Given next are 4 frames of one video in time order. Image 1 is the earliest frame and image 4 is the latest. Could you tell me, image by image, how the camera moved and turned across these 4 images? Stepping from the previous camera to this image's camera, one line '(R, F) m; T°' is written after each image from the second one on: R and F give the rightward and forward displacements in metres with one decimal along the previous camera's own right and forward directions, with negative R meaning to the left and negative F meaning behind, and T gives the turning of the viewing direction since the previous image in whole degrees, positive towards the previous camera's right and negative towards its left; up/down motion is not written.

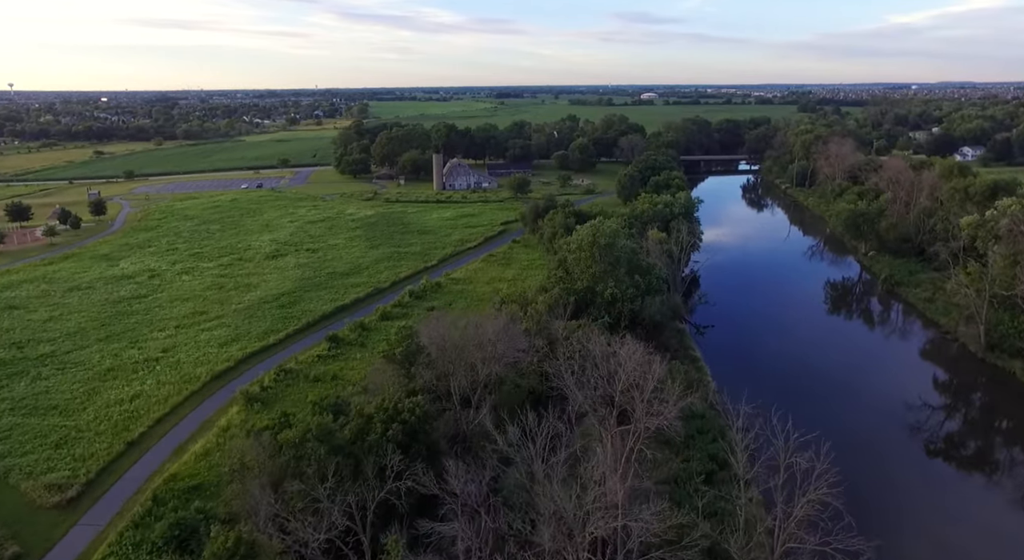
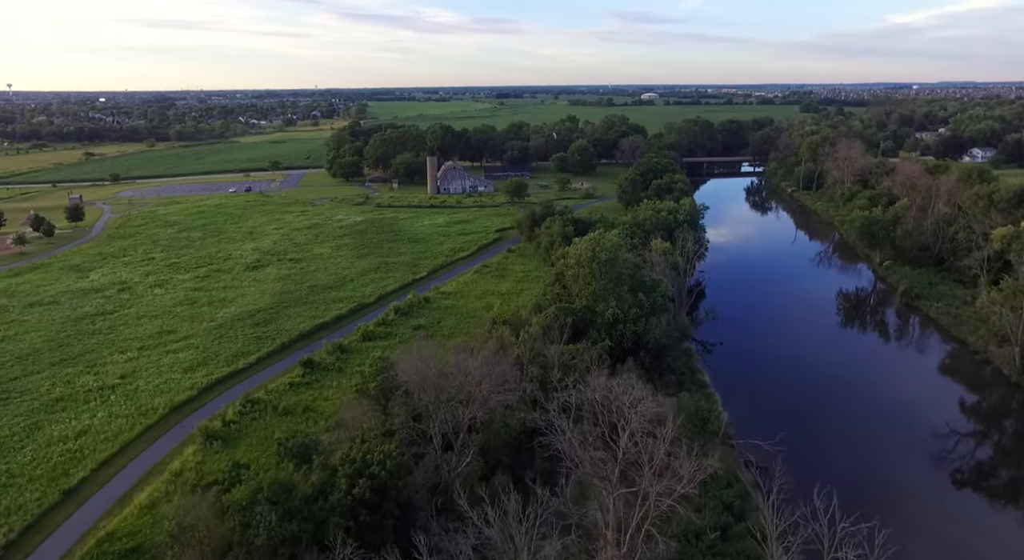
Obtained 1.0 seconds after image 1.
(+0.4, +3.2) m; 0°
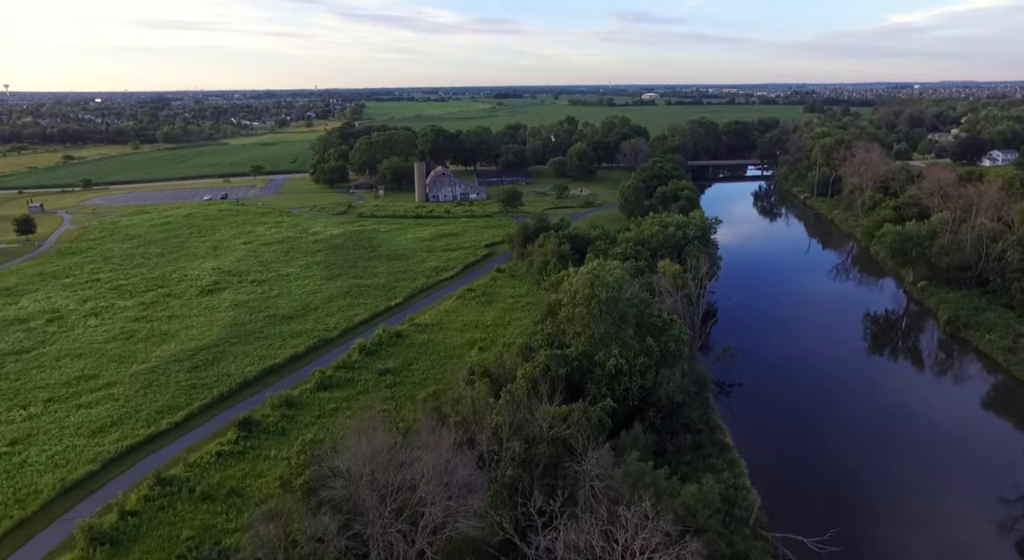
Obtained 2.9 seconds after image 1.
(+0.9, +6.1) m; 0°
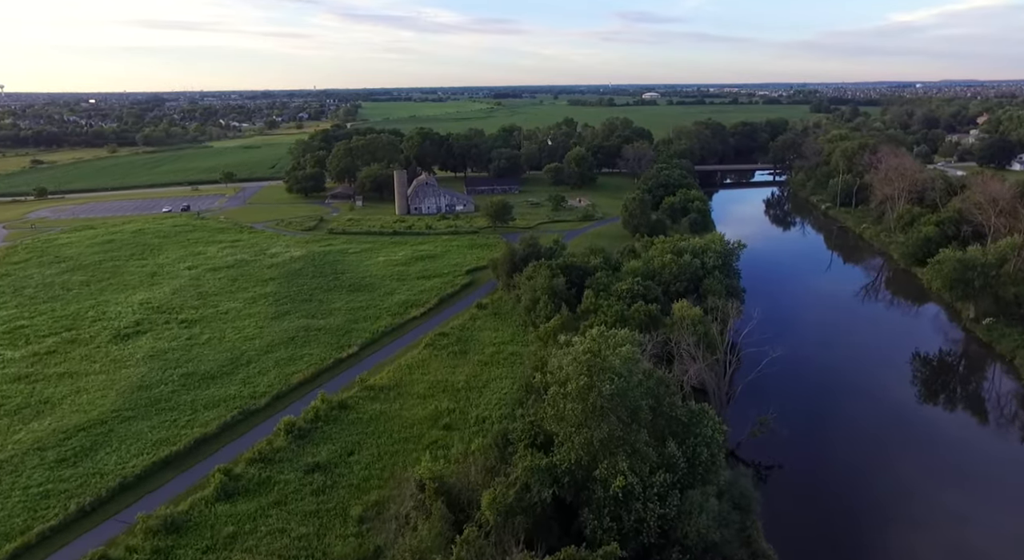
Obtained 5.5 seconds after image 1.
(+1.1, +8.4) m; 0°
